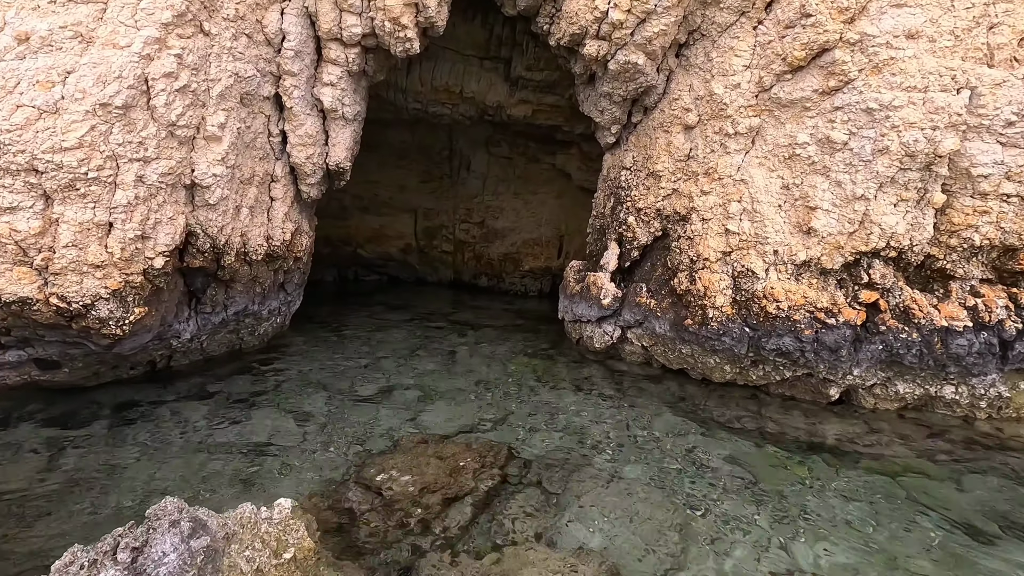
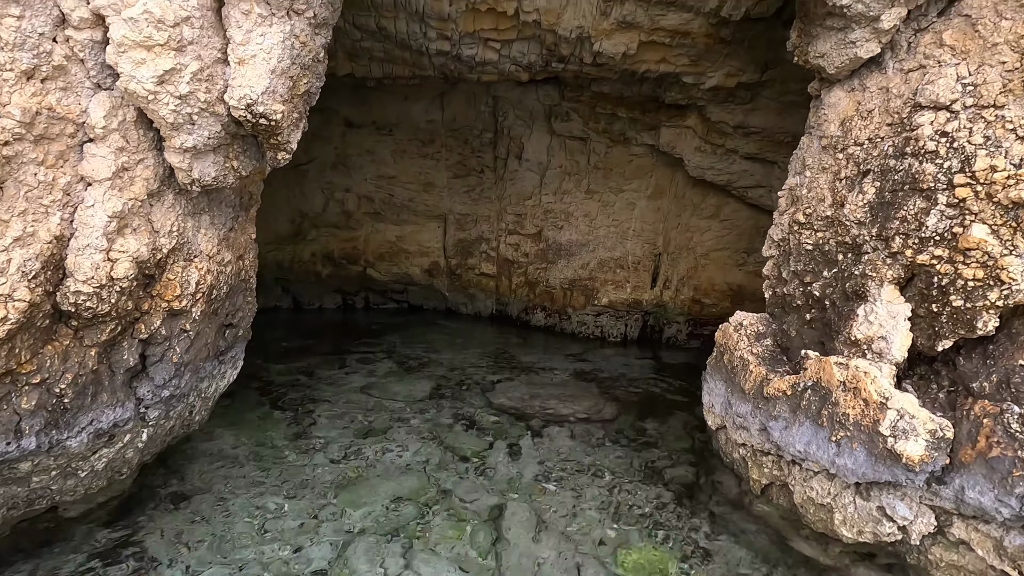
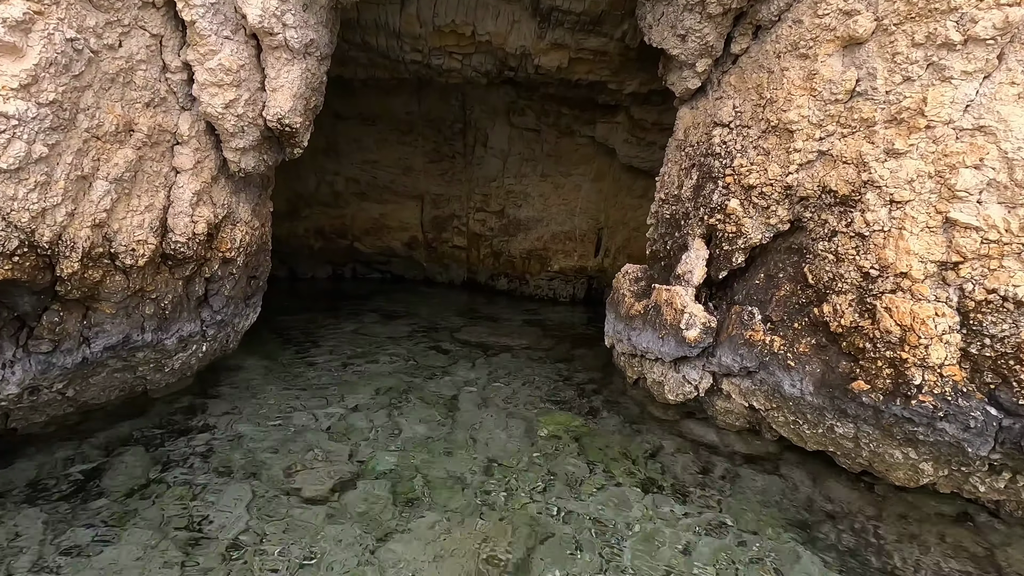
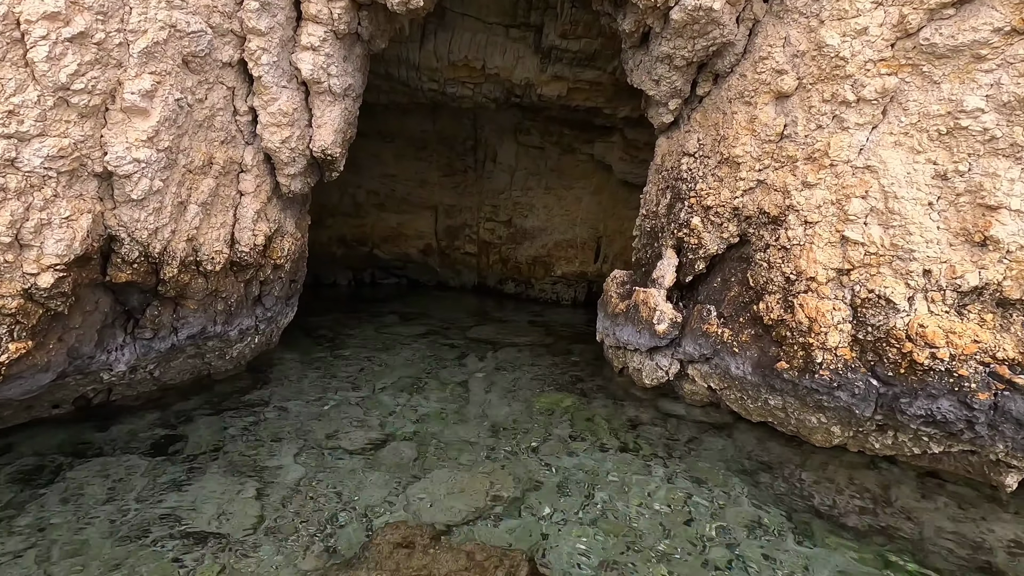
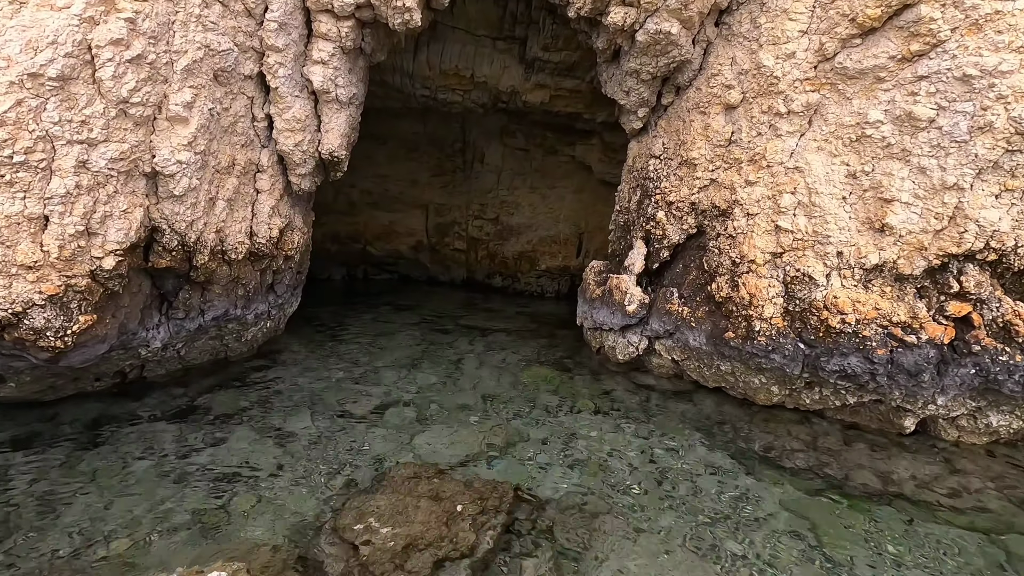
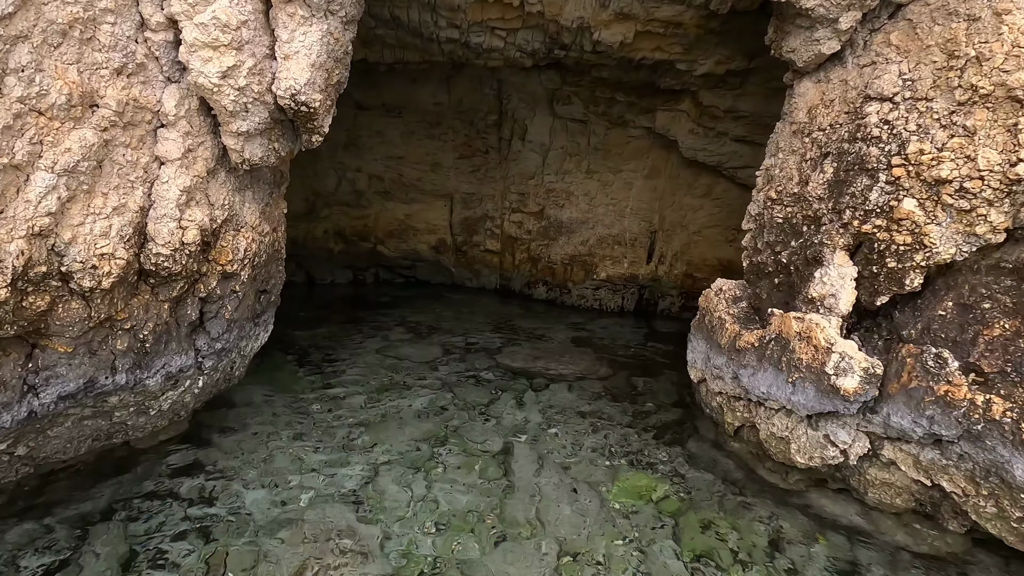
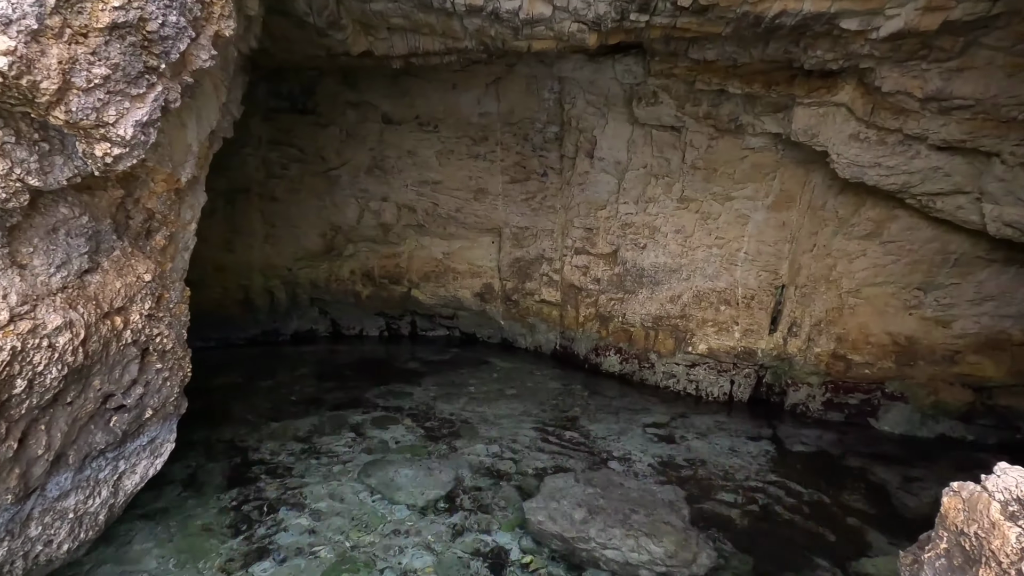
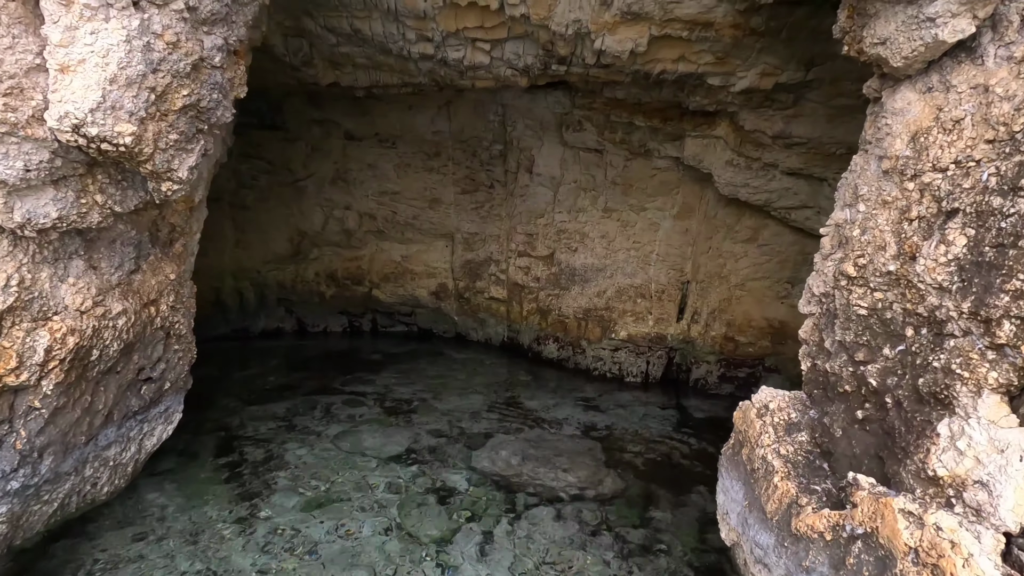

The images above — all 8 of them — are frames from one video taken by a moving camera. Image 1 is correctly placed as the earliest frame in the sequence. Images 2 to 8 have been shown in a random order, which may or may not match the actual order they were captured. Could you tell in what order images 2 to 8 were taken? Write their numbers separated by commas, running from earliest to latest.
5, 4, 3, 6, 2, 8, 7
